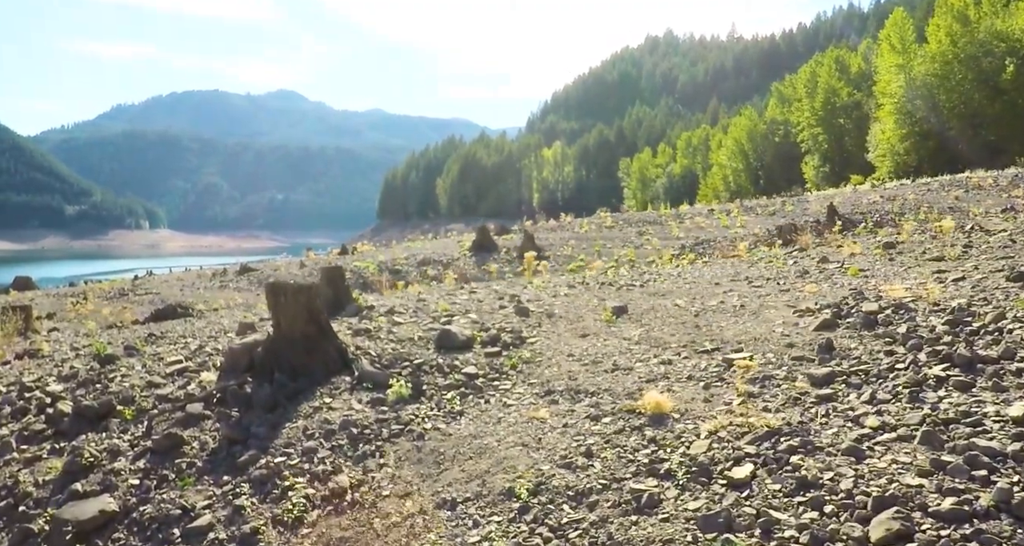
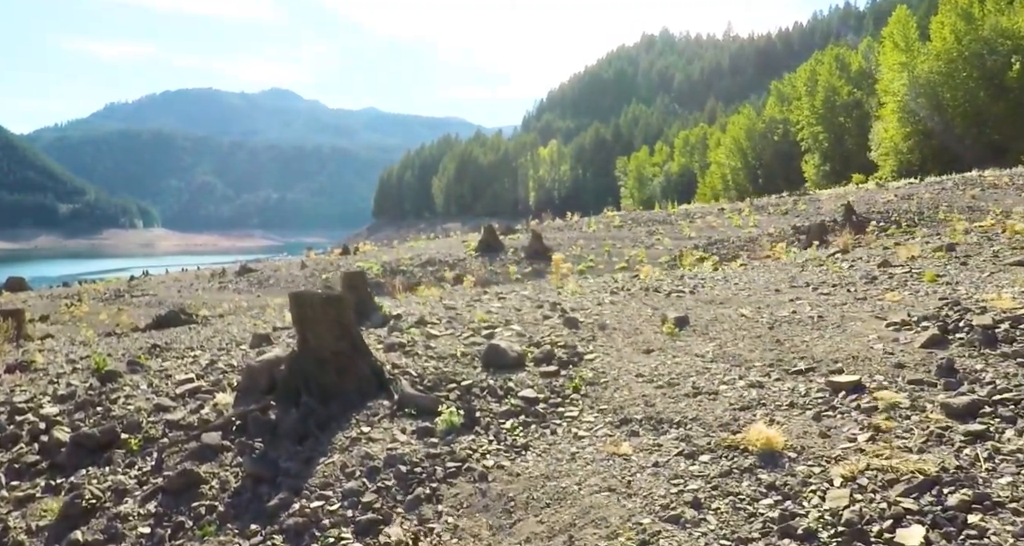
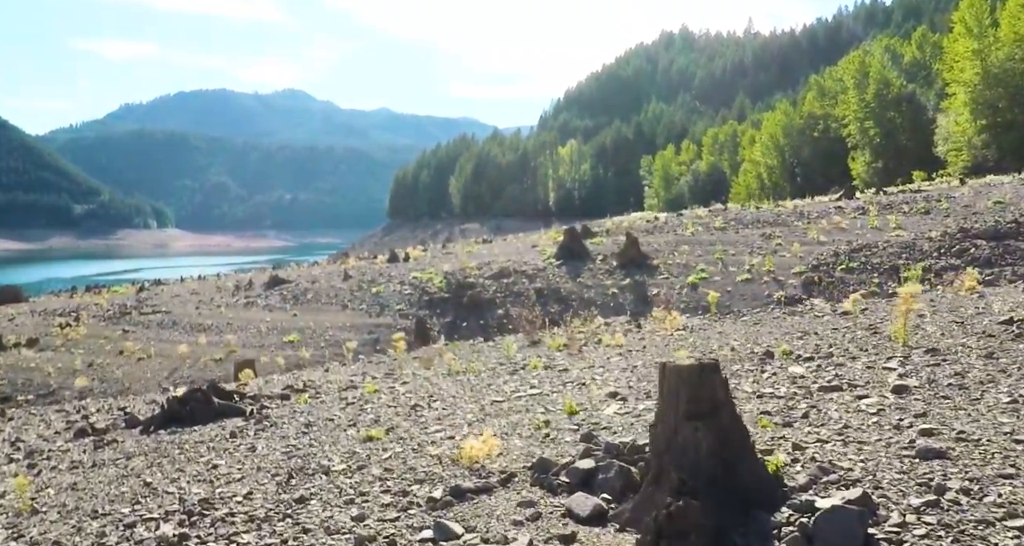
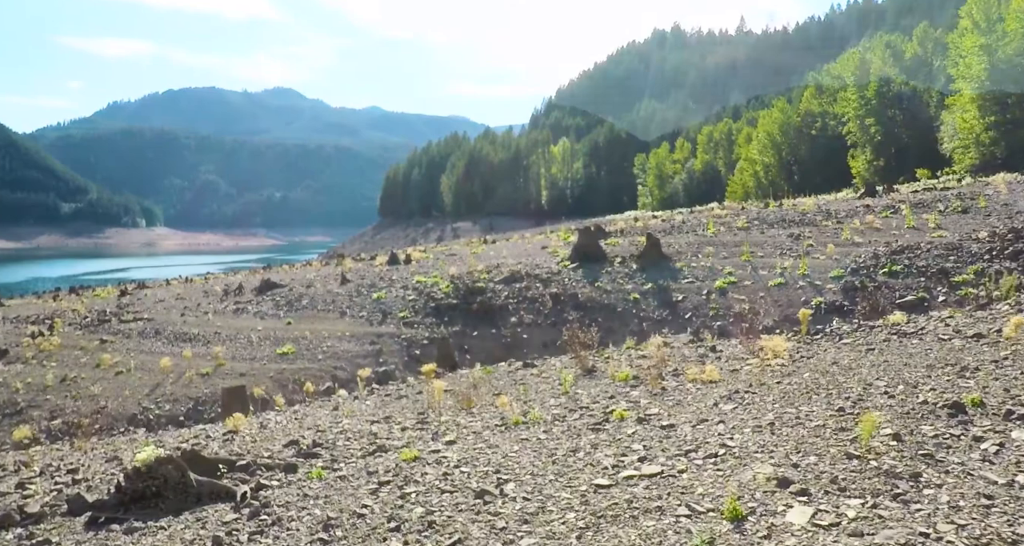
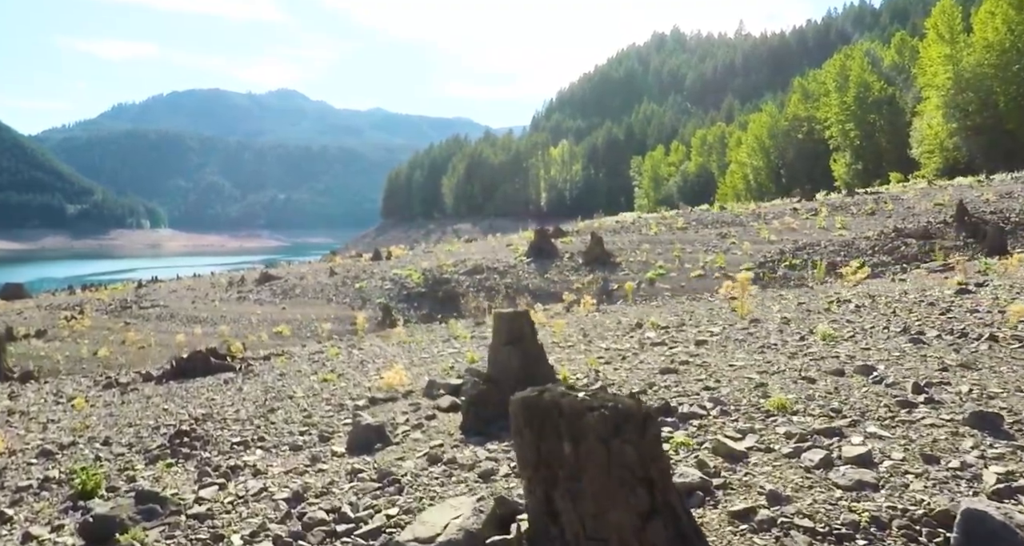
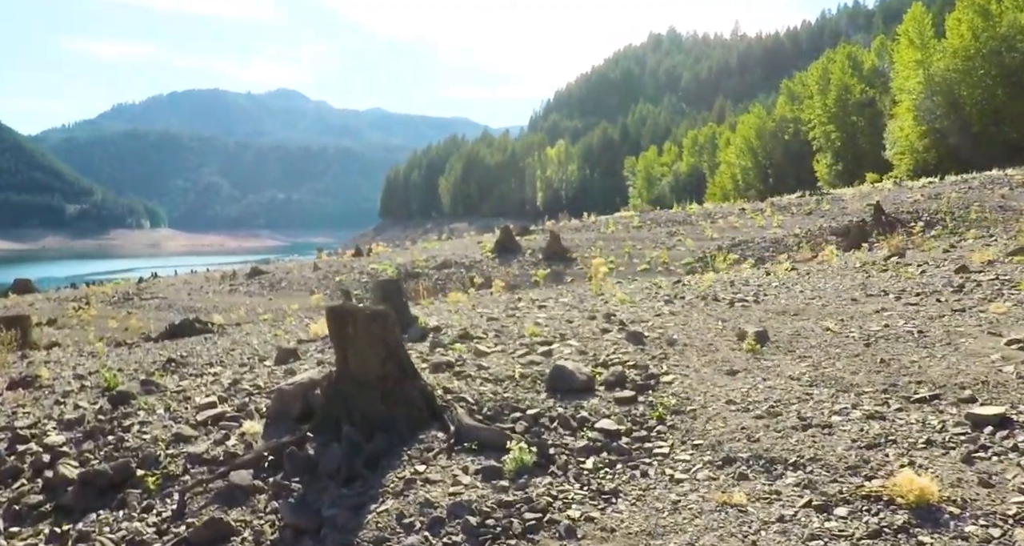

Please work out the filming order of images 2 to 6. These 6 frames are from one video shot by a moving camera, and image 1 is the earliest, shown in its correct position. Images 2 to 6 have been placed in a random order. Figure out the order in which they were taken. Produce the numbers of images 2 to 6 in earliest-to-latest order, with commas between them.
2, 6, 5, 3, 4
